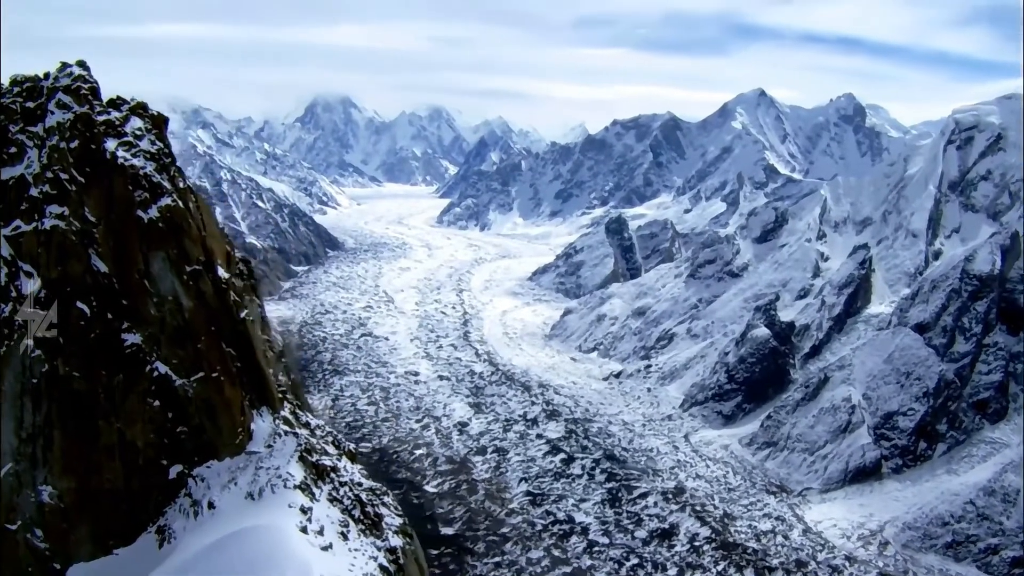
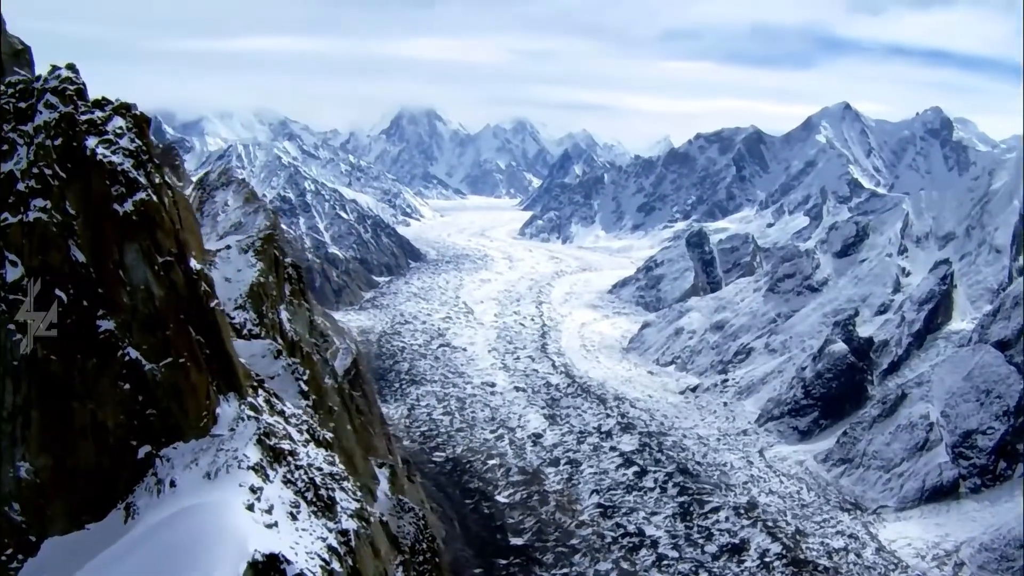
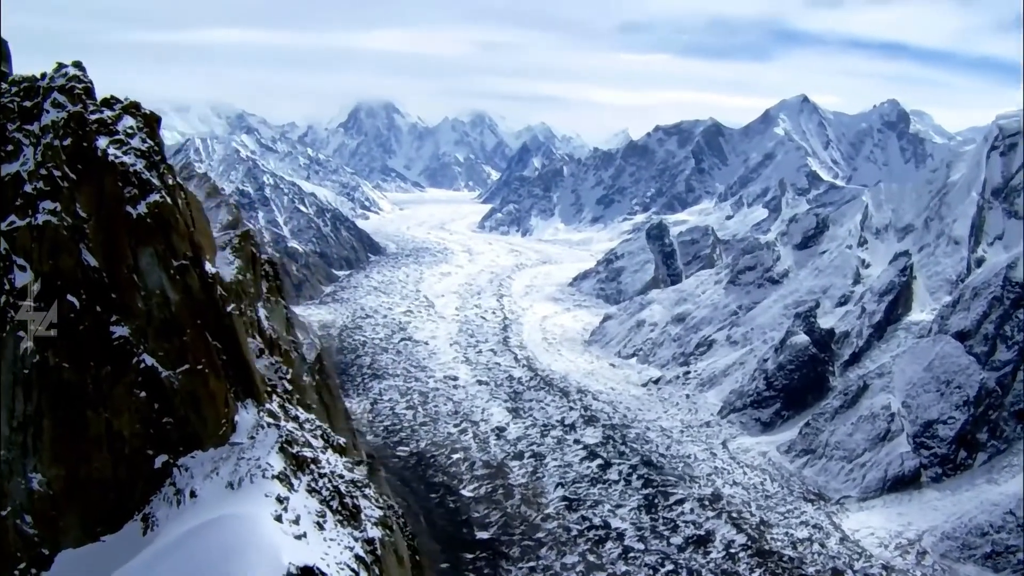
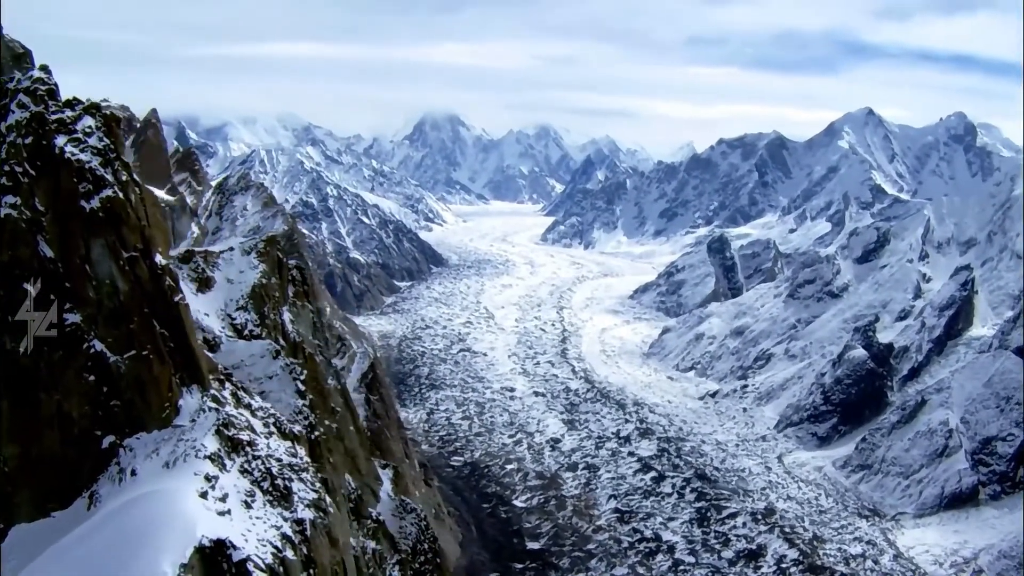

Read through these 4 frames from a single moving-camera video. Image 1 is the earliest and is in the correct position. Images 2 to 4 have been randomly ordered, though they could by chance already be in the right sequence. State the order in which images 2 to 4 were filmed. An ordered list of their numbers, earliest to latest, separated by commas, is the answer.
3, 2, 4
